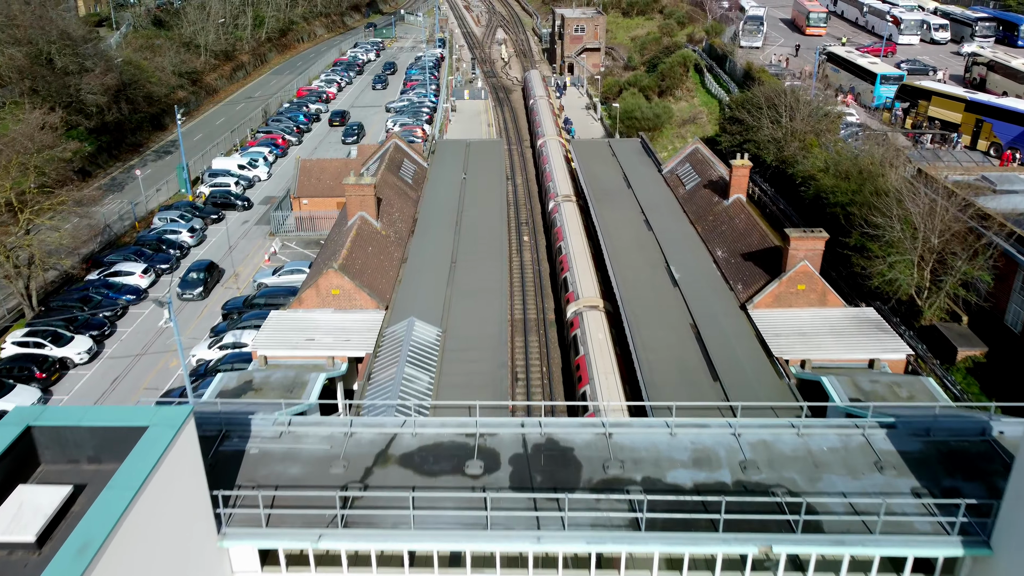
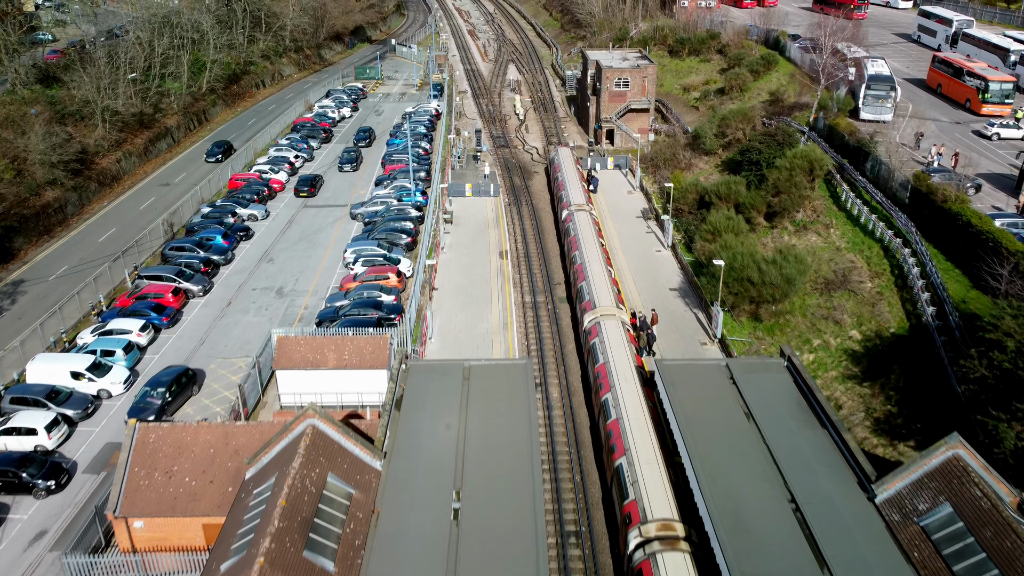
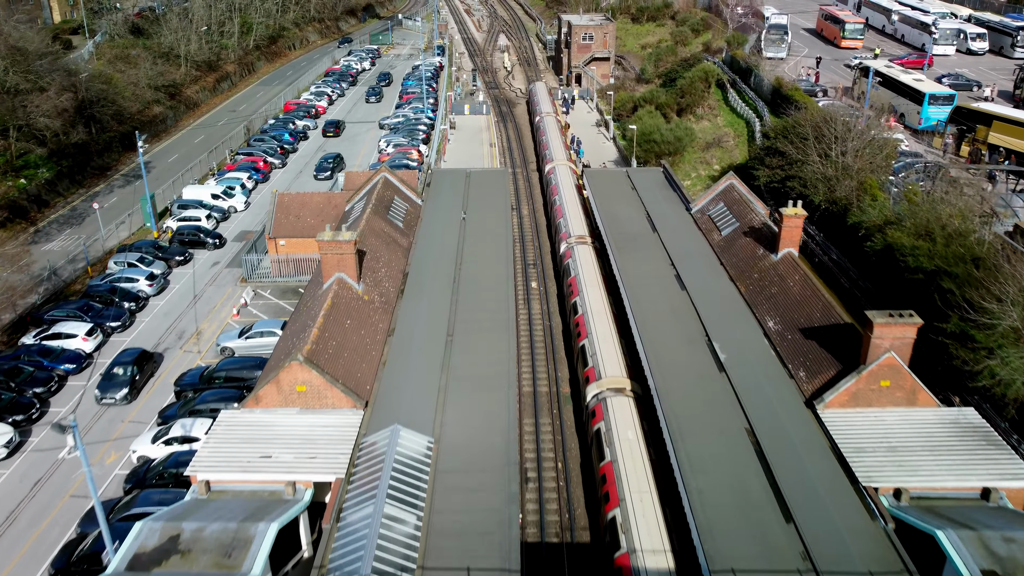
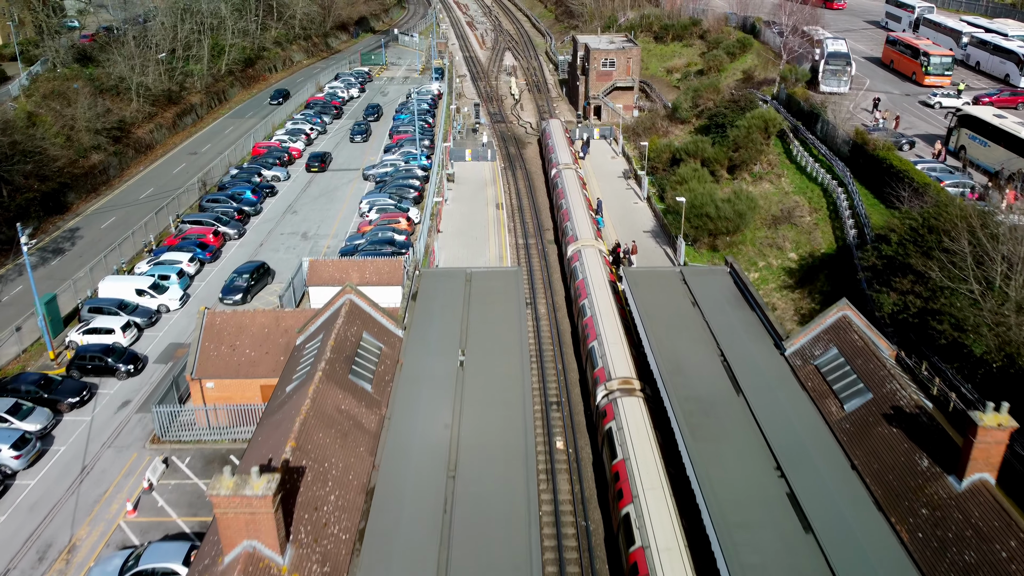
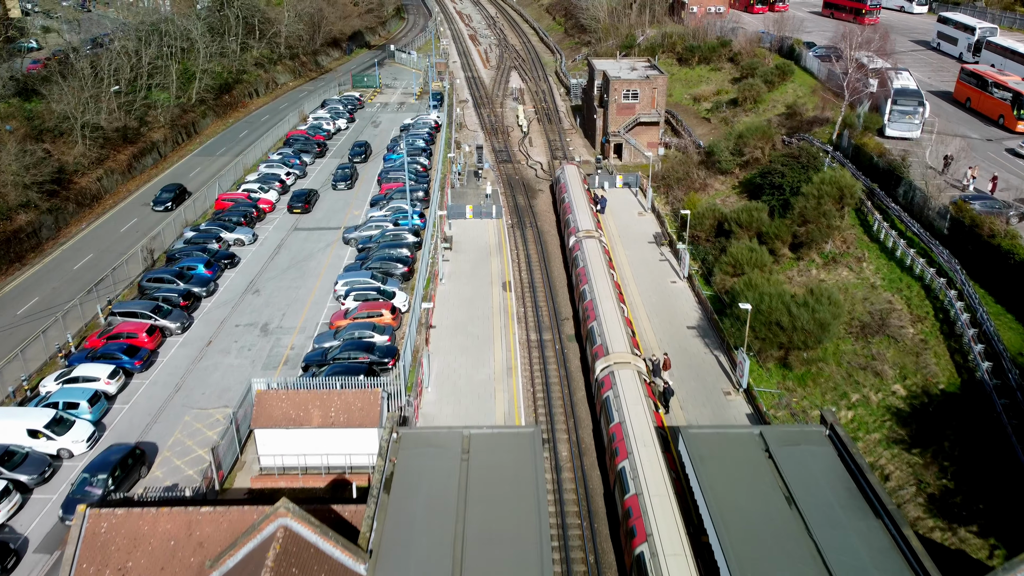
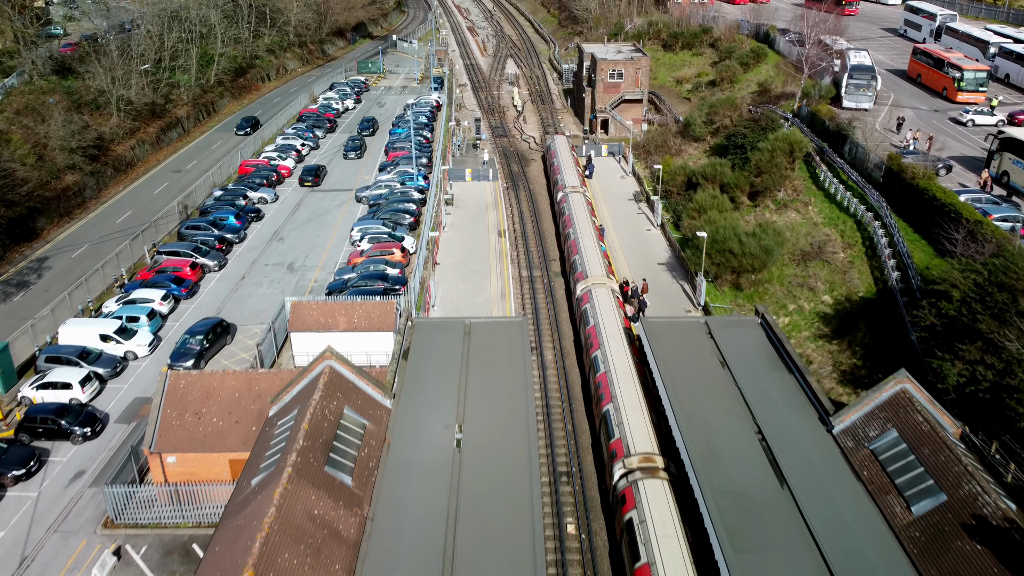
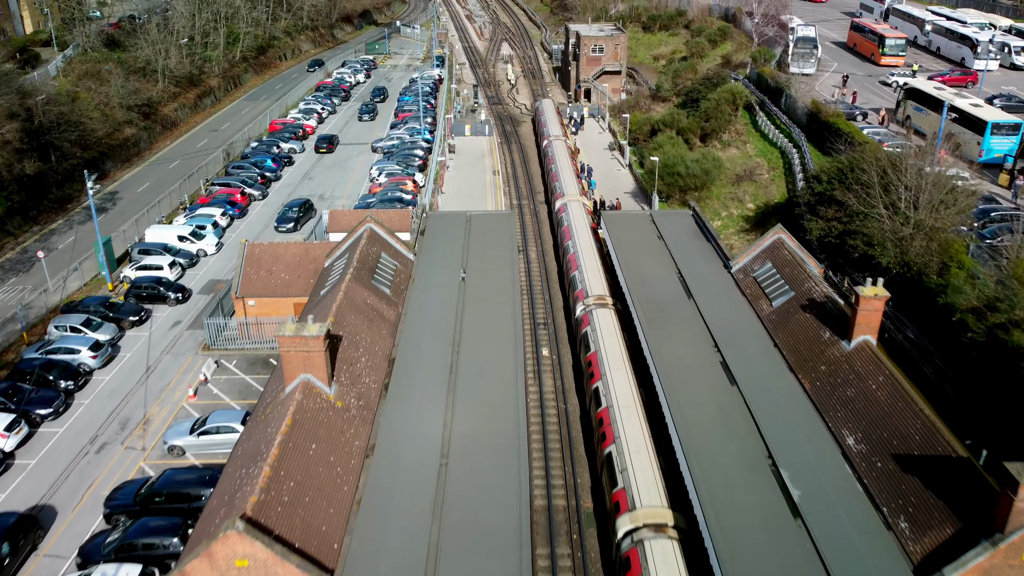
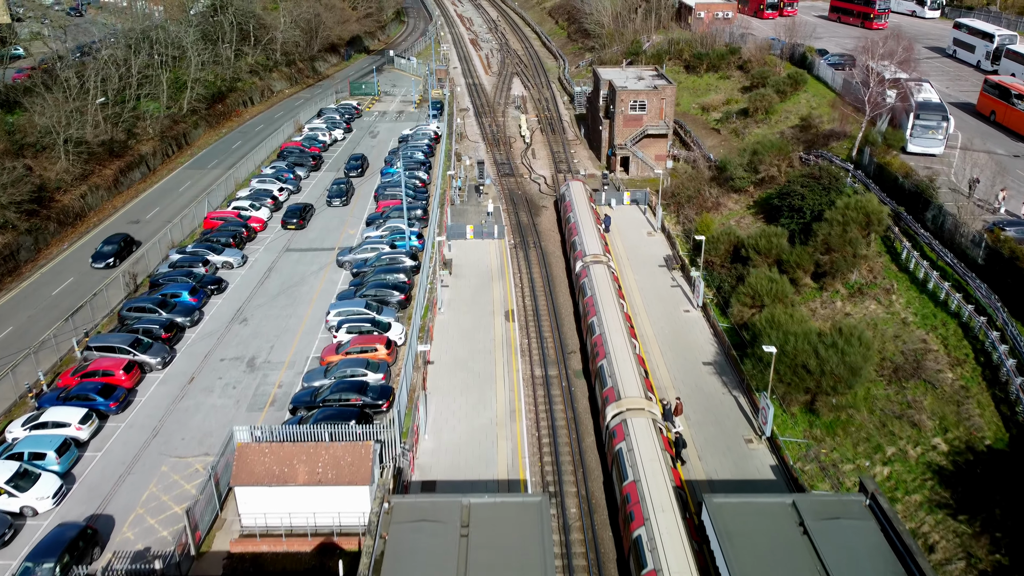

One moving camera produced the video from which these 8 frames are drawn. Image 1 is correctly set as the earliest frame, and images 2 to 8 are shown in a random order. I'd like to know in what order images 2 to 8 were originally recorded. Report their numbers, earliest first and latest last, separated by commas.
3, 7, 4, 6, 2, 5, 8
